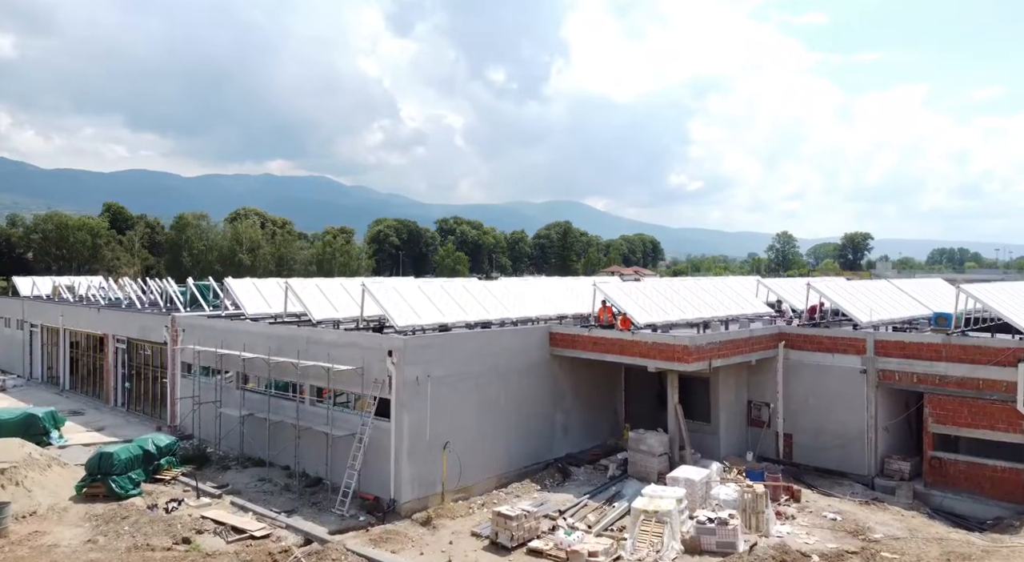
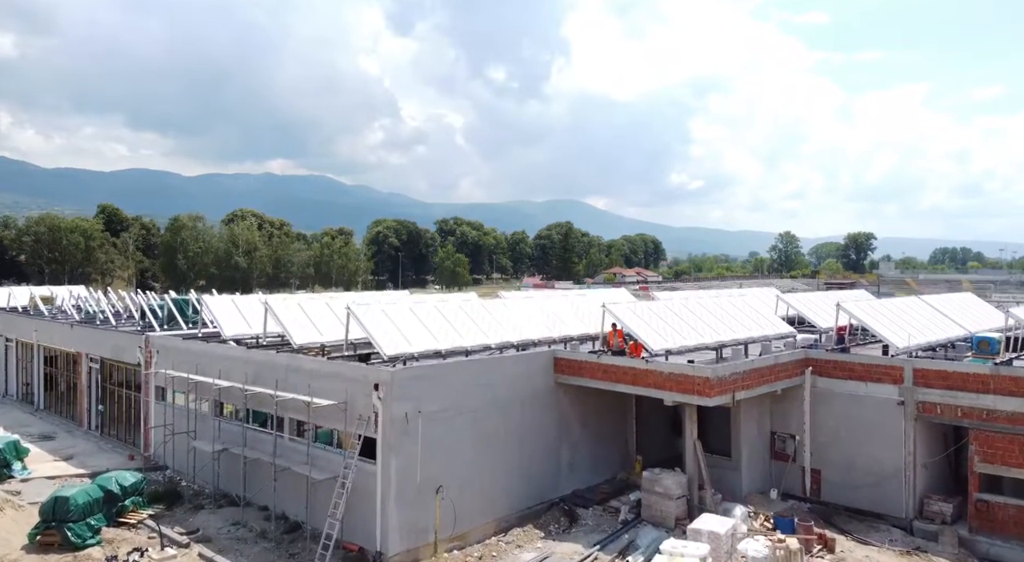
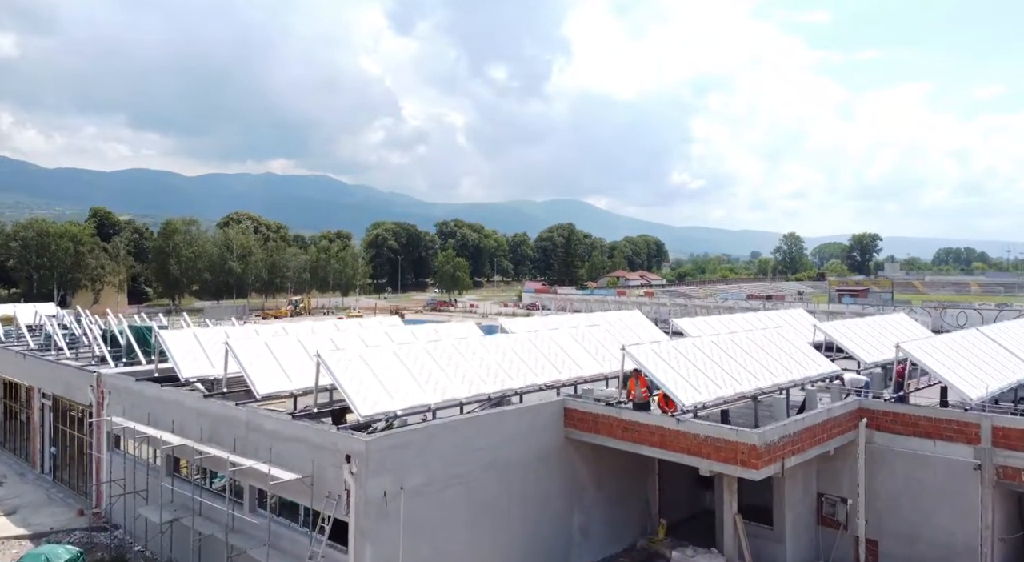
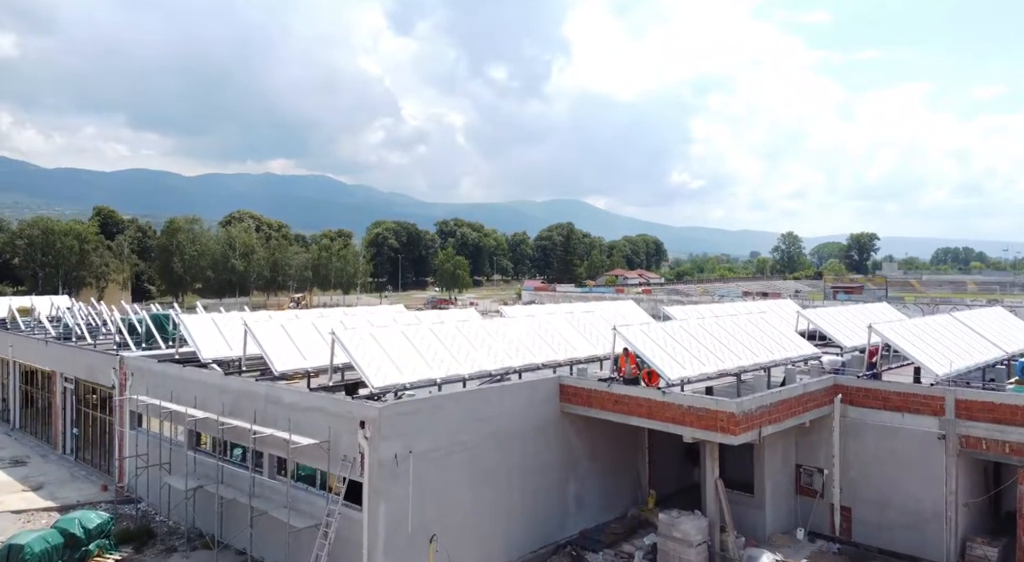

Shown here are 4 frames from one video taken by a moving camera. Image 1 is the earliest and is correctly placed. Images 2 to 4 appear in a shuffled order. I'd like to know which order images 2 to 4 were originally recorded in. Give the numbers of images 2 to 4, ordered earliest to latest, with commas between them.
2, 4, 3
